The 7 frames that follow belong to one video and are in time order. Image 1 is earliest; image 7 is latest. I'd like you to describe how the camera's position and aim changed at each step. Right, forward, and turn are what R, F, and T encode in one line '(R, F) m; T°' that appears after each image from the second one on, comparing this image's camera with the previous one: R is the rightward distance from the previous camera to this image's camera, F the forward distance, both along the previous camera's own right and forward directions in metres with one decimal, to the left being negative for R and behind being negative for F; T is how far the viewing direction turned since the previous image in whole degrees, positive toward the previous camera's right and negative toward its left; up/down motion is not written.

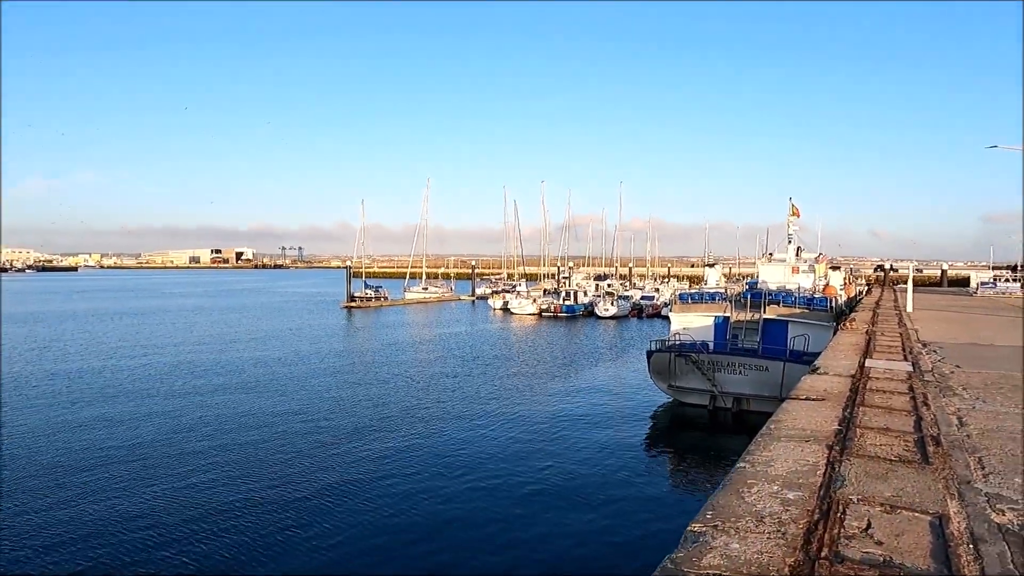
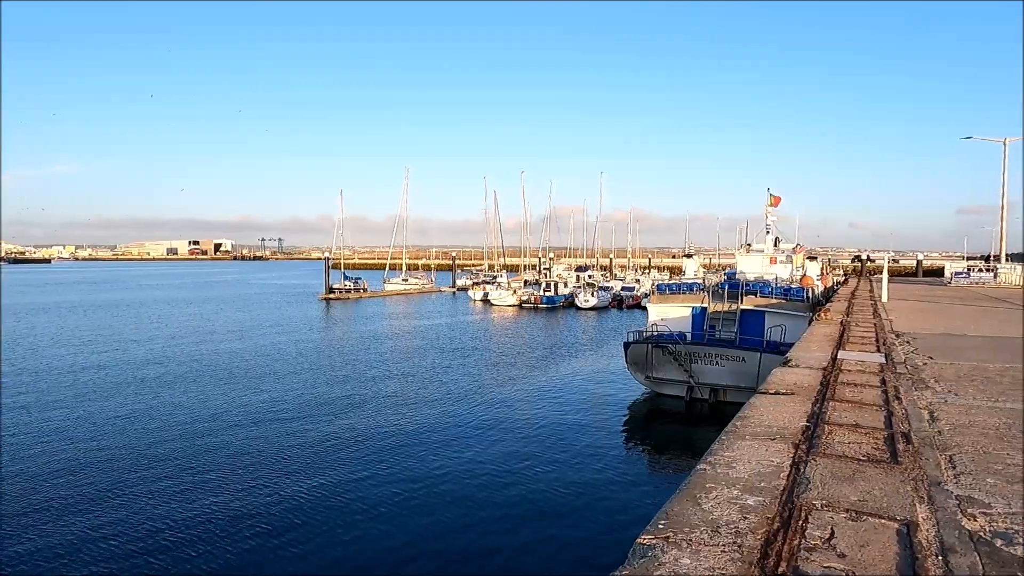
(+0.2, +0.3) m; +2°
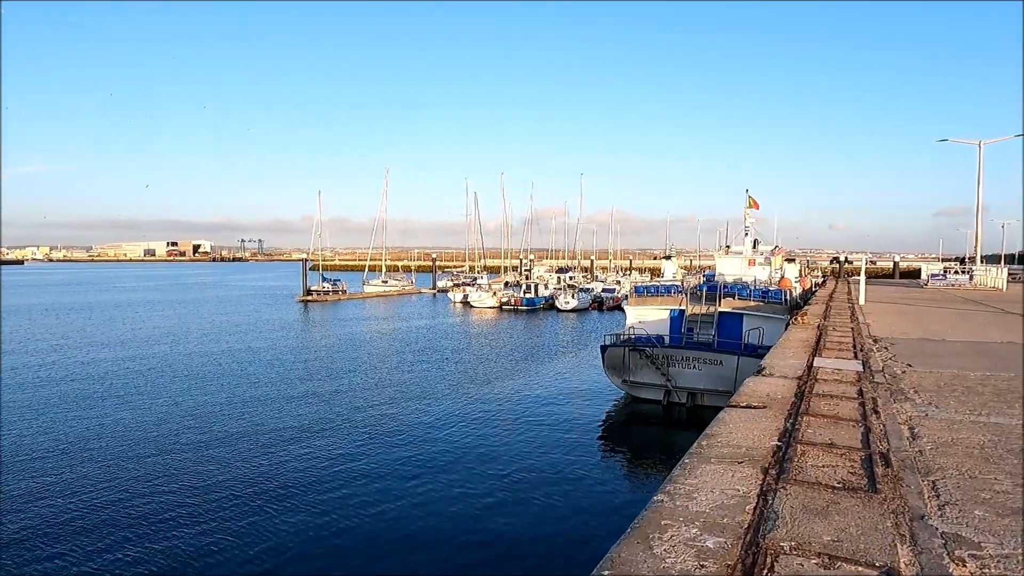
(+0.3, +0.4) m; +2°
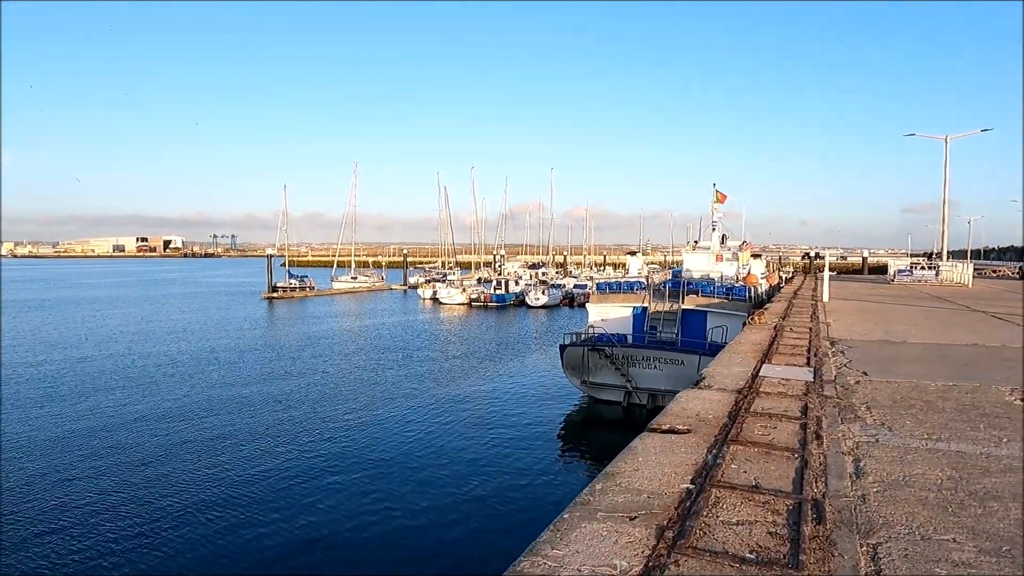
(+0.7, +0.8) m; +2°
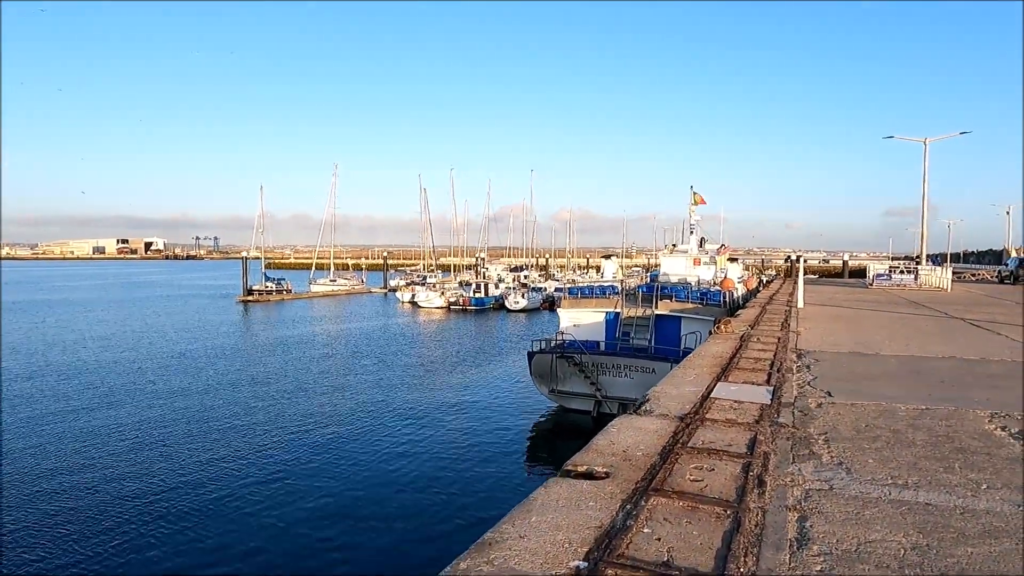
(+0.6, +0.7) m; +1°
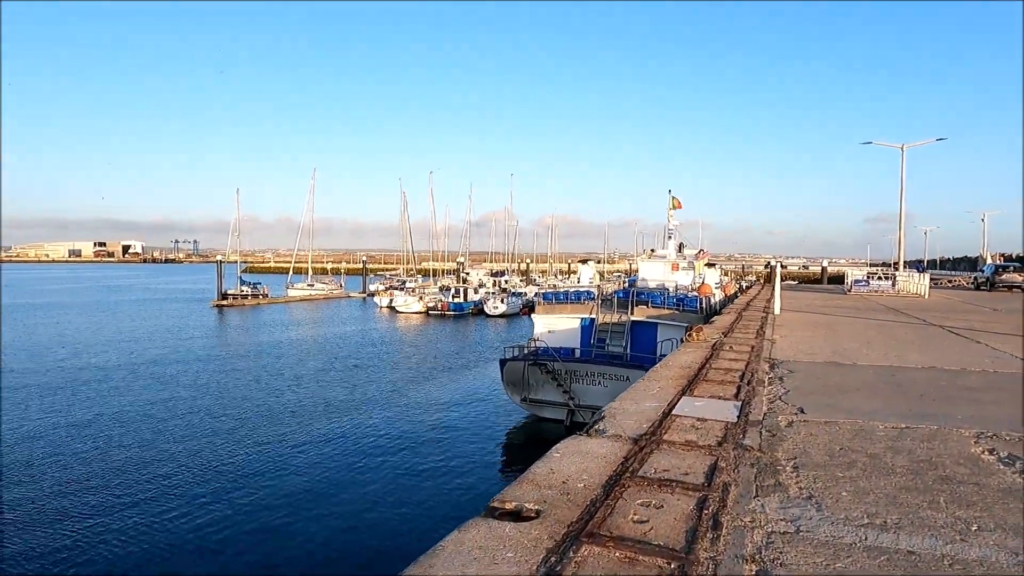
(+0.3, +0.5) m; +1°
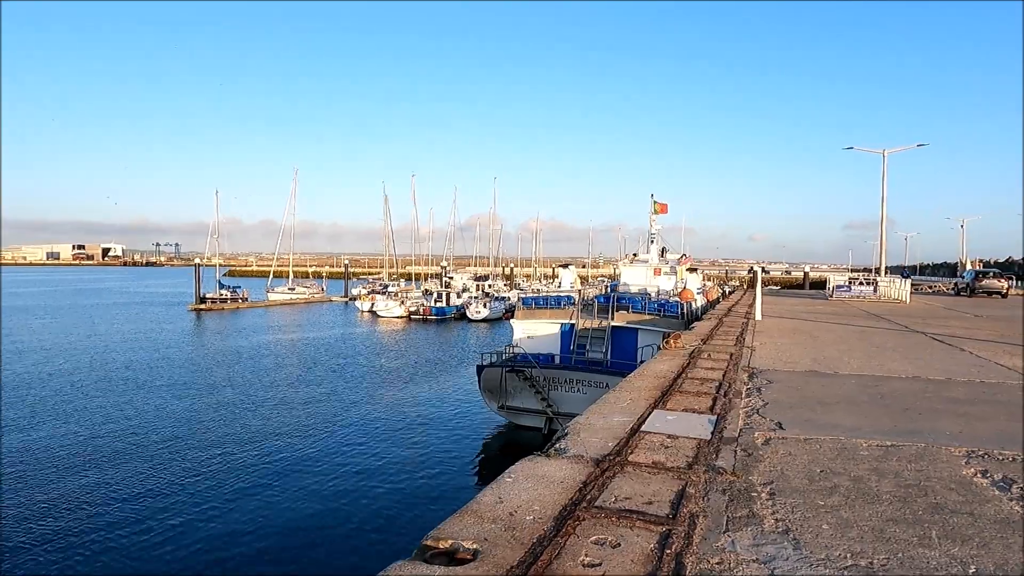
(+0.2, +0.4) m; +1°
